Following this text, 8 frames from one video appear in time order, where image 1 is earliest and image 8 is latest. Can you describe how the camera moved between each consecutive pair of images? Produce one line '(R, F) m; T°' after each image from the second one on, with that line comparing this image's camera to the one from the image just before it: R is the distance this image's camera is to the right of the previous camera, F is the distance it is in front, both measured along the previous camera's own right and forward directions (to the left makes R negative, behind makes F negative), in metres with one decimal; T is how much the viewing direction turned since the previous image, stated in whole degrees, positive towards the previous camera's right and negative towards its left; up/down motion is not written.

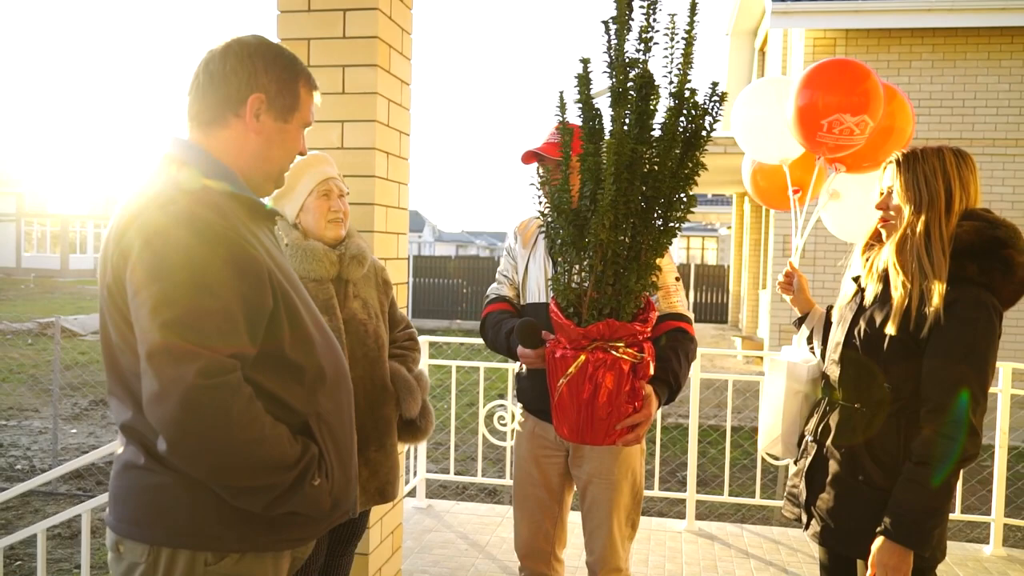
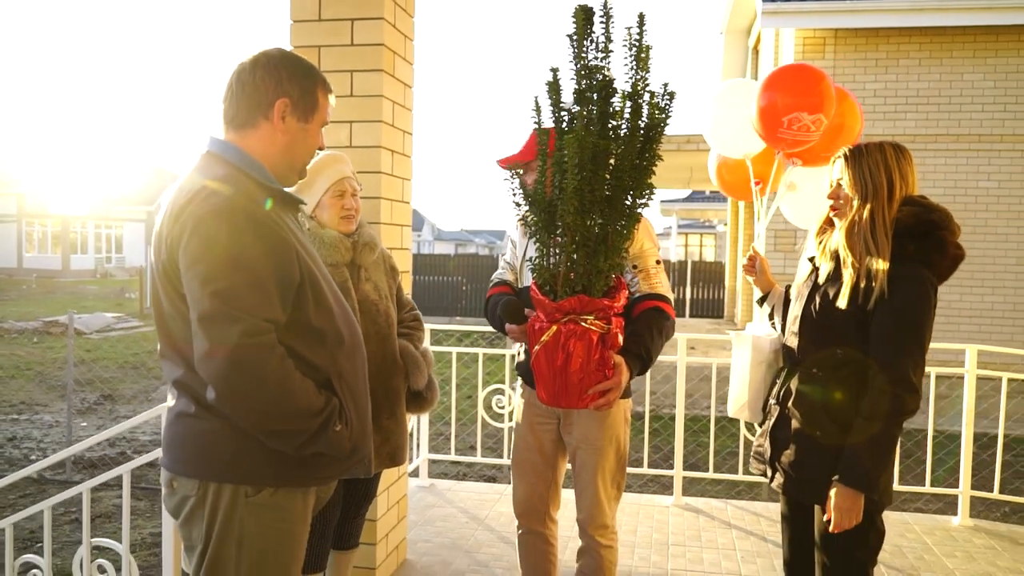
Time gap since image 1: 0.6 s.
(0.0, -0.3) m; 0°
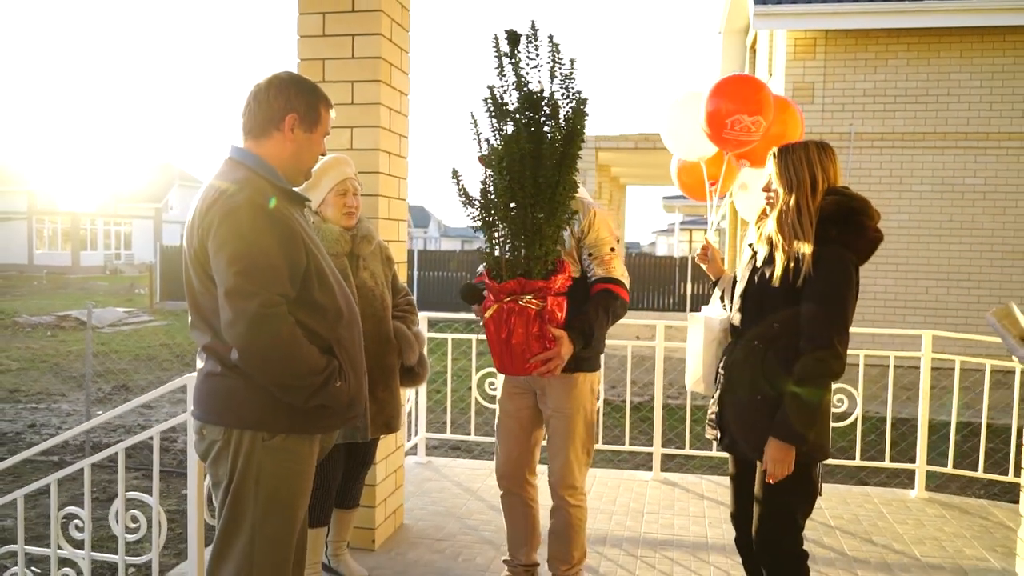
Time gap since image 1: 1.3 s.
(+0.1, -0.4) m; 0°
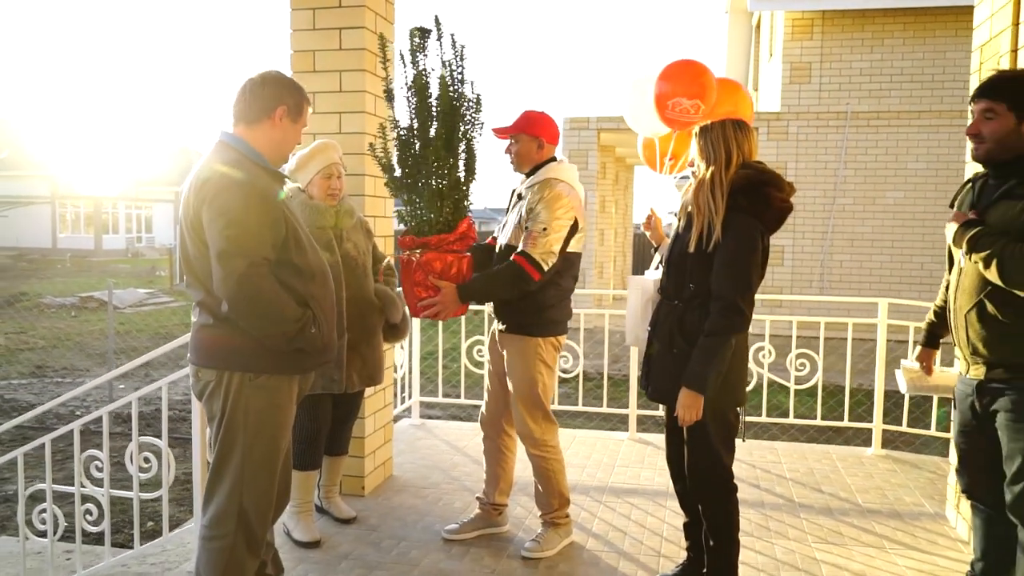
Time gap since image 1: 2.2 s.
(+0.2, -0.4) m; -1°
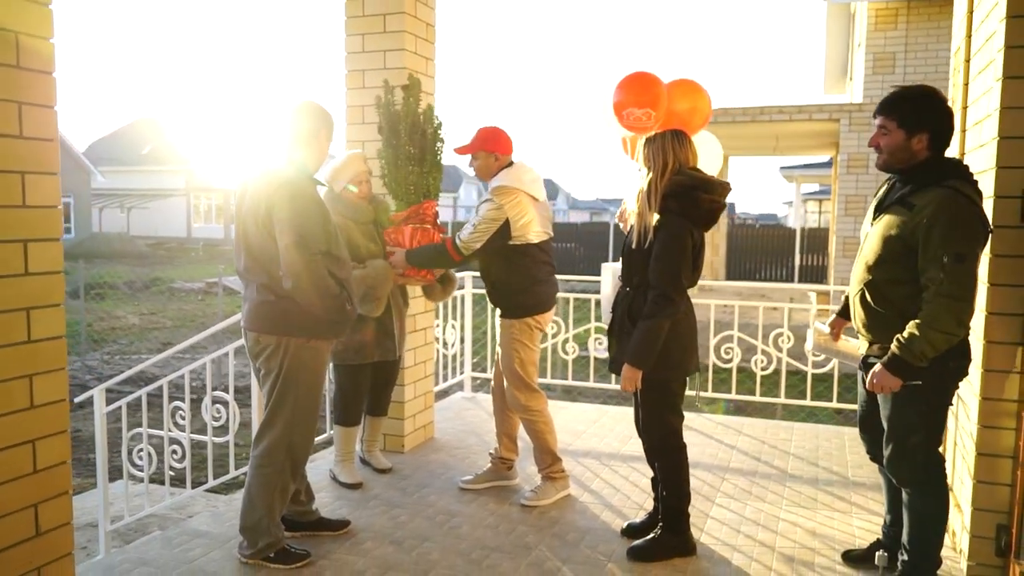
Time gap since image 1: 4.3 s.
(+0.6, -0.6) m; -8°
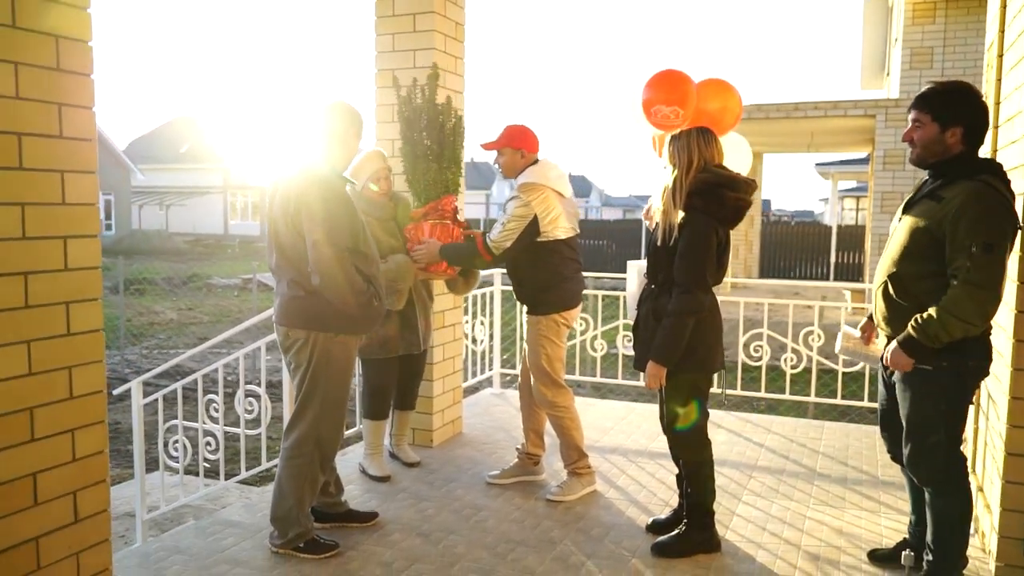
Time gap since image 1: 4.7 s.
(0.0, 0.0) m; -2°
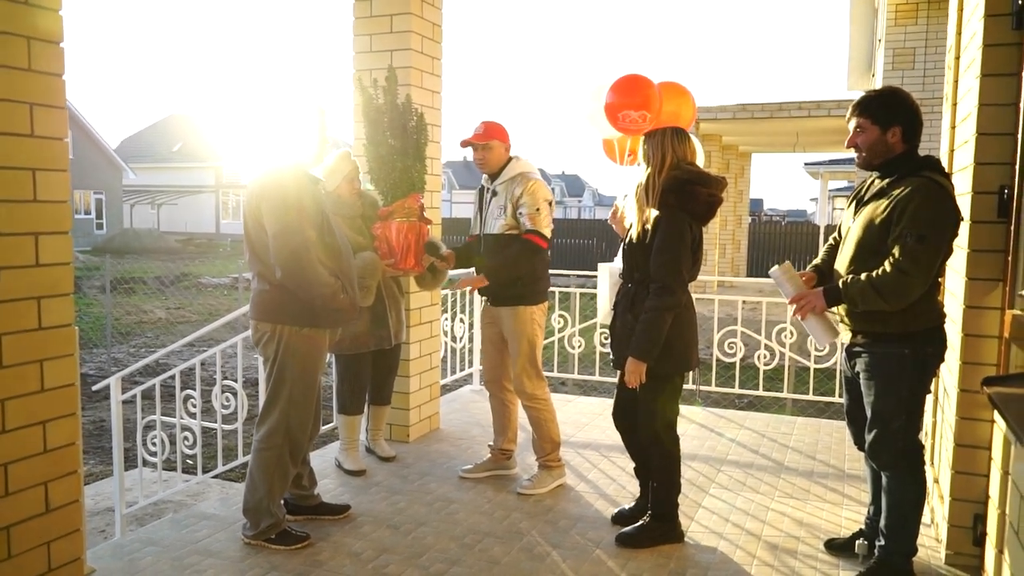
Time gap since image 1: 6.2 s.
(+0.1, -0.1) m; 0°
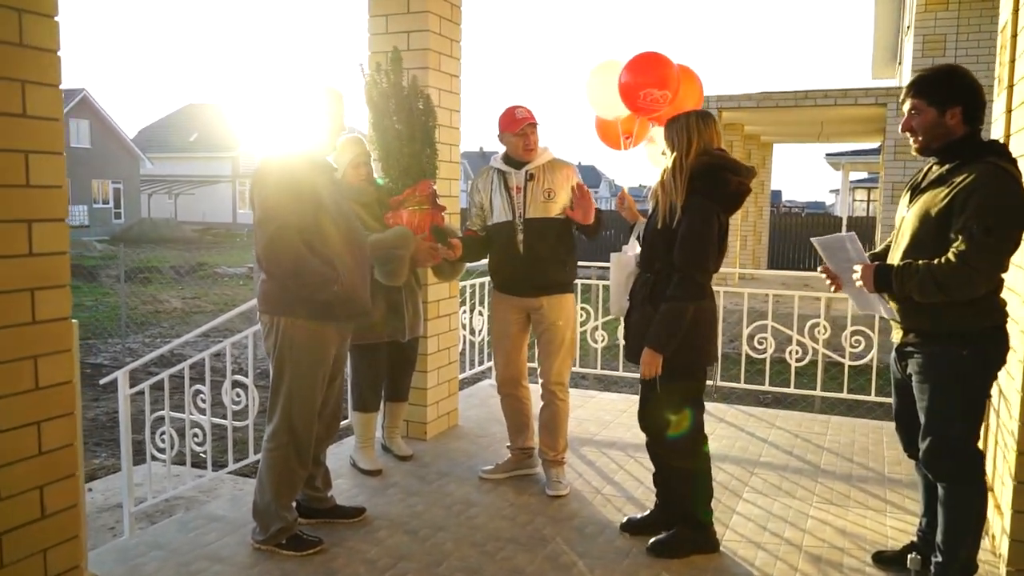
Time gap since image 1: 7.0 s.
(0.0, +0.2) m; -1°
